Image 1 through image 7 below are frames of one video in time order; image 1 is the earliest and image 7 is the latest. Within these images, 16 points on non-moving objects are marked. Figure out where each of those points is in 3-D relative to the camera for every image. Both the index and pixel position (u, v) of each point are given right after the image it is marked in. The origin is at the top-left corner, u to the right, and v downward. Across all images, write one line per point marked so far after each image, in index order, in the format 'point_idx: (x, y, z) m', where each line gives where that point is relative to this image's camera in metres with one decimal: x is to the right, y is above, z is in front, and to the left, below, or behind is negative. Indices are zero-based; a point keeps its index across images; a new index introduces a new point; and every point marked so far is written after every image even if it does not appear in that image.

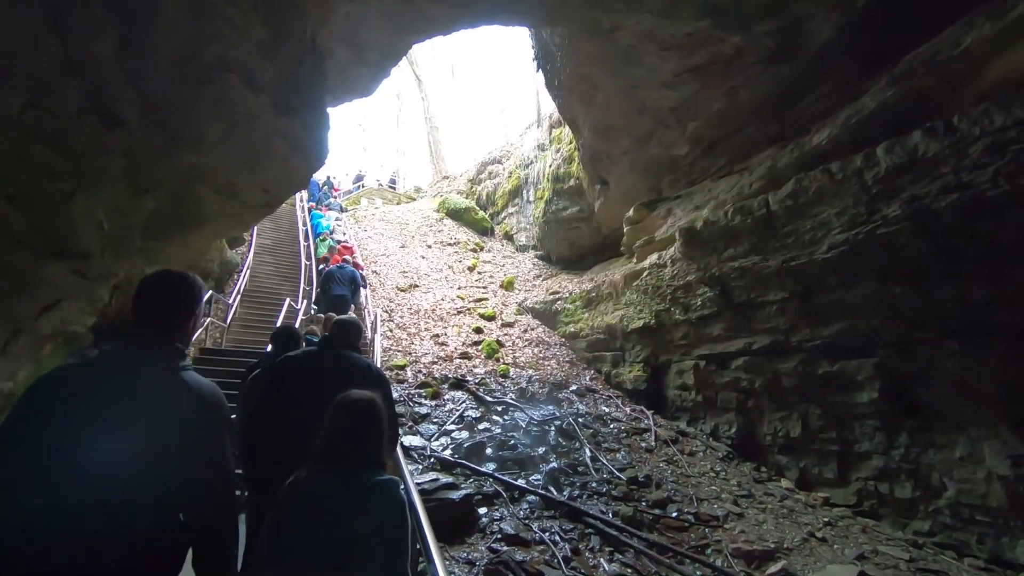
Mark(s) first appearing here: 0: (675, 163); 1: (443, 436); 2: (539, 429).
0: (+3.5, +2.7, +11.7) m
1: (-1.1, -2.3, +8.4) m
2: (+0.5, -2.3, +9.0) m
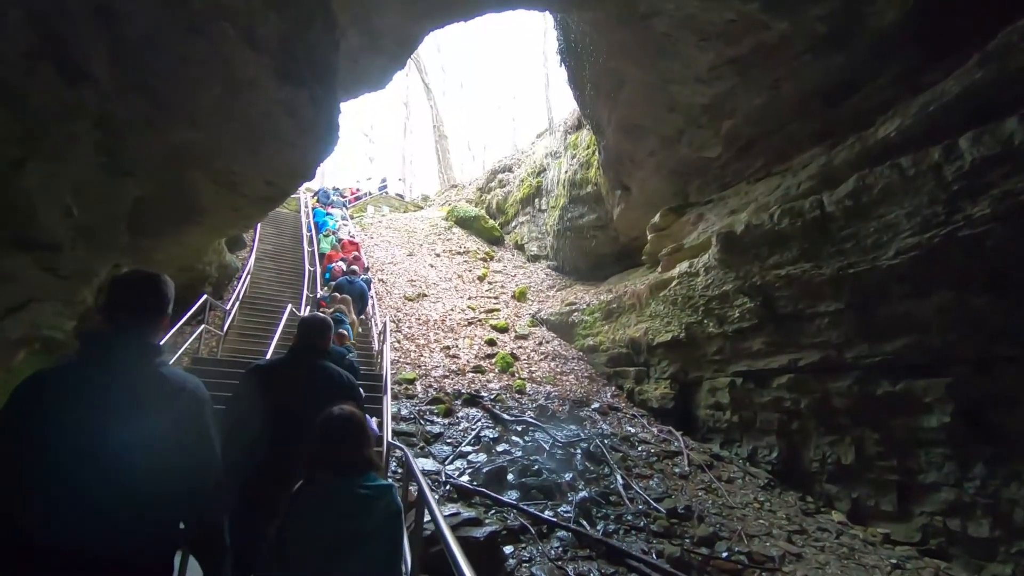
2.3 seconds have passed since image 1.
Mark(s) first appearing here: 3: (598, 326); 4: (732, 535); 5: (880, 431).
0: (+3.9, +2.5, +10.9) m
1: (-0.8, -2.4, +7.5) m
2: (+0.8, -2.5, +8.1) m
3: (+2.0, -0.9, +12.8) m
4: (+2.7, -3.0, +6.7) m
5: (+5.1, -2.0, +7.5) m
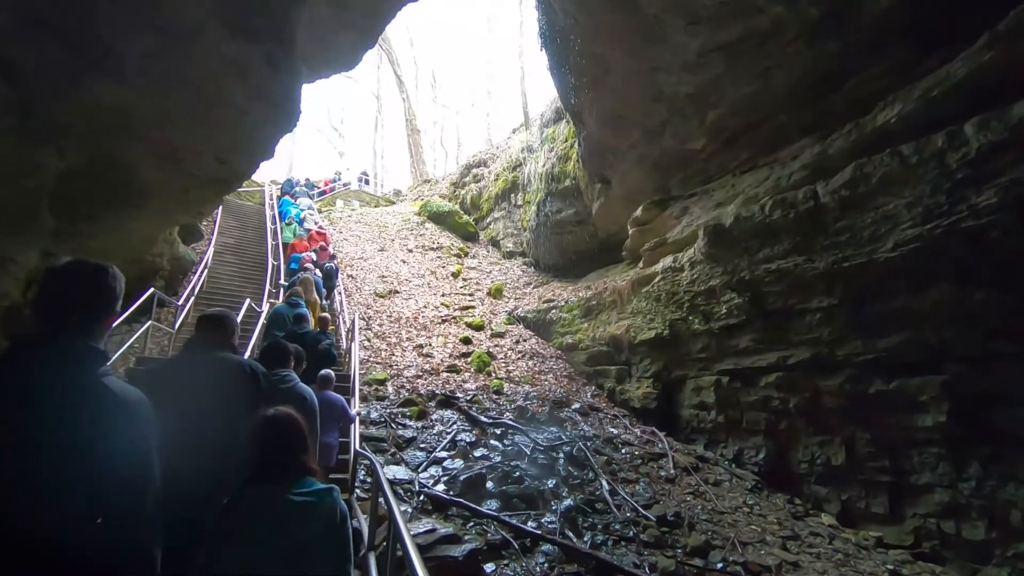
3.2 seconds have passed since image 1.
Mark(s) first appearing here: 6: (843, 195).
0: (+3.4, +2.5, +10.6) m
1: (-1.0, -2.3, +7.0) m
2: (+0.5, -2.4, +7.6) m
3: (+1.5, -0.8, +12.4) m
4: (+2.5, -3.0, +6.3) m
5: (+4.8, -1.9, +7.2) m
6: (+4.1, +1.1, +6.7) m
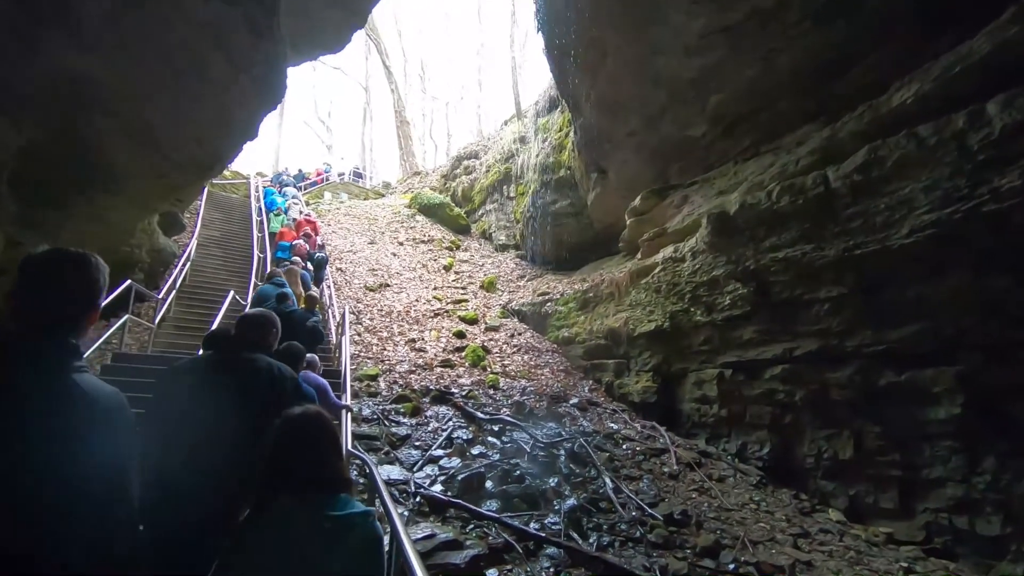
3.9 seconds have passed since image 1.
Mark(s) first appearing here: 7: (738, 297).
0: (+3.3, +2.7, +10.3) m
1: (-1.0, -2.2, +6.7) m
2: (+0.5, -2.2, +7.3) m
3: (+1.4, -0.6, +12.1) m
4: (+2.5, -2.8, +6.0) m
5: (+4.8, -1.8, +7.0) m
6: (+4.1, +1.3, +6.4) m
7: (+3.4, -0.1, +8.2) m
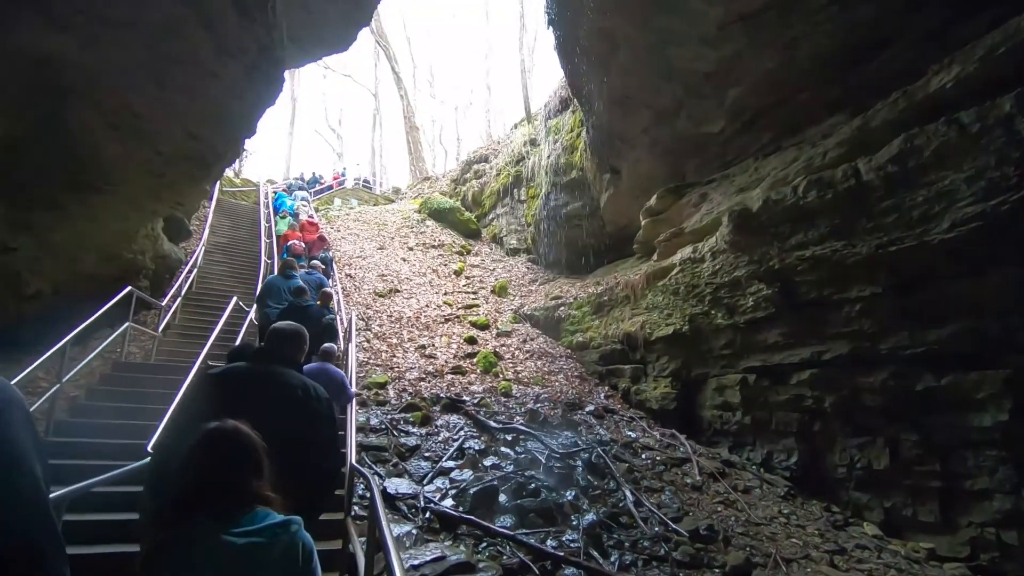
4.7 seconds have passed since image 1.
0: (+3.5, +2.7, +10.0) m
1: (-0.9, -2.2, +6.3) m
2: (+0.6, -2.3, +7.0) m
3: (+1.6, -0.7, +11.8) m
4: (+2.6, -2.8, +5.6) m
5: (+4.9, -1.7, +6.6) m
6: (+4.2, +1.3, +6.1) m
7: (+3.6, -0.1, +7.8) m
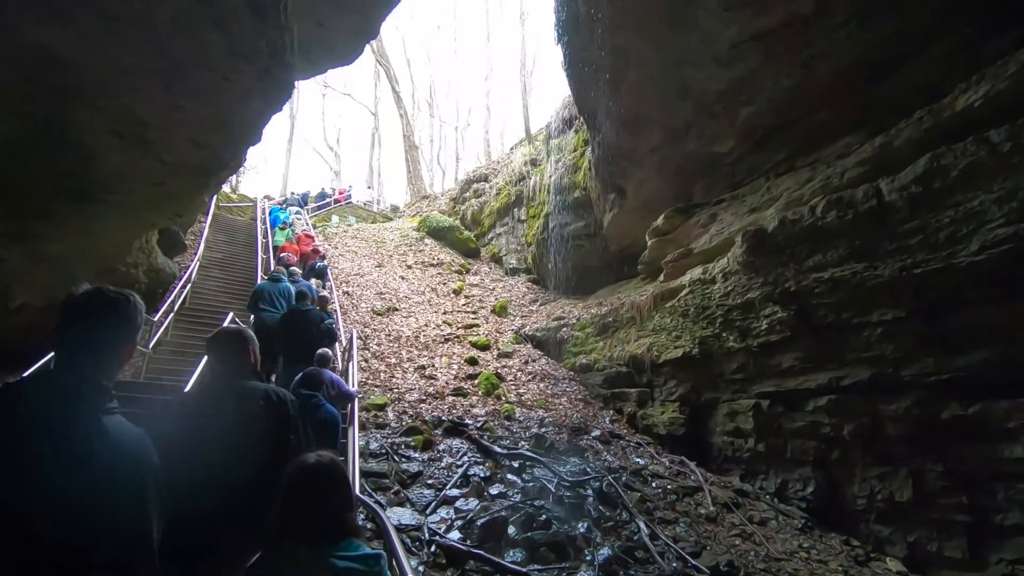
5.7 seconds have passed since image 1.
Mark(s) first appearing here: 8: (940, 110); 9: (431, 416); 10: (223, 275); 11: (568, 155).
0: (+3.7, +2.3, +9.8) m
1: (-0.8, -2.4, +6.0) m
2: (+0.7, -2.5, +6.6) m
3: (+1.7, -1.1, +11.5) m
4: (+2.7, -3.0, +5.3) m
5: (+5.0, -2.0, +6.3) m
6: (+4.3, +1.0, +5.9) m
7: (+3.7, -0.5, +7.6) m
8: (+4.7, +2.0, +6.0) m
9: (-1.2, -2.0, +8.4) m
10: (-6.3, +0.3, +11.9) m
11: (+1.6, +3.8, +15.5) m
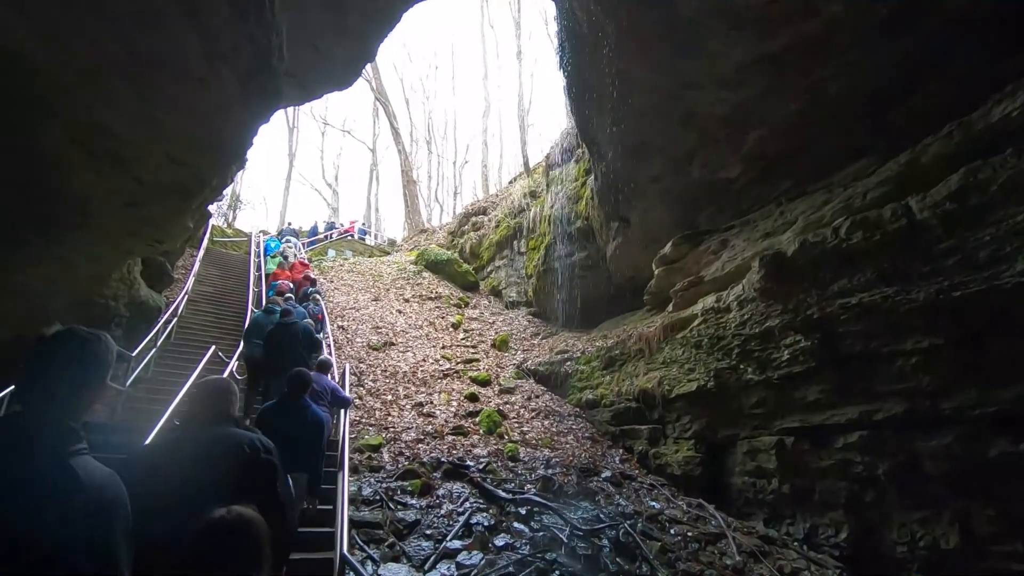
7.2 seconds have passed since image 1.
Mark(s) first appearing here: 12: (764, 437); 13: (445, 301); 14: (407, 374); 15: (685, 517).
0: (+3.7, +1.8, +9.5) m
1: (-0.7, -2.7, +5.4) m
2: (+0.8, -2.8, +6.0) m
3: (+1.7, -1.8, +11.0) m
4: (+2.8, -3.3, +4.6) m
5: (+5.1, -2.3, +5.7) m
6: (+4.4, +0.8, +5.5) m
7: (+3.8, -0.8, +7.1) m
8: (+4.7, +1.7, +5.7) m
9: (-1.2, -2.4, +7.8) m
10: (-6.3, -0.4, +11.4) m
11: (+1.6, +2.9, +15.2) m
12: (+3.6, -2.1, +7.8) m
13: (-2.1, -0.4, +16.7) m
14: (-2.2, -1.8, +11.4) m
15: (+2.4, -3.2, +7.5) m
